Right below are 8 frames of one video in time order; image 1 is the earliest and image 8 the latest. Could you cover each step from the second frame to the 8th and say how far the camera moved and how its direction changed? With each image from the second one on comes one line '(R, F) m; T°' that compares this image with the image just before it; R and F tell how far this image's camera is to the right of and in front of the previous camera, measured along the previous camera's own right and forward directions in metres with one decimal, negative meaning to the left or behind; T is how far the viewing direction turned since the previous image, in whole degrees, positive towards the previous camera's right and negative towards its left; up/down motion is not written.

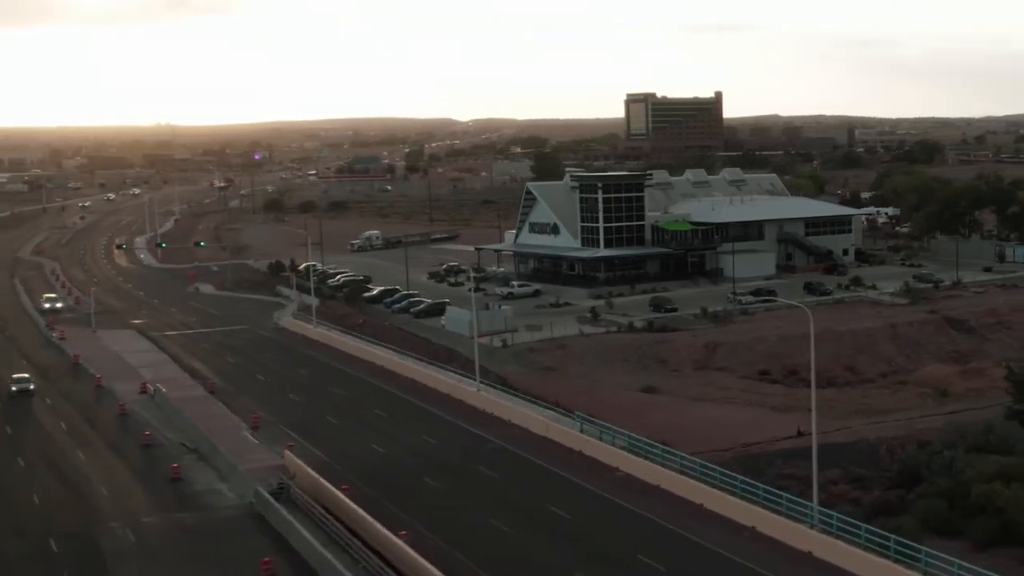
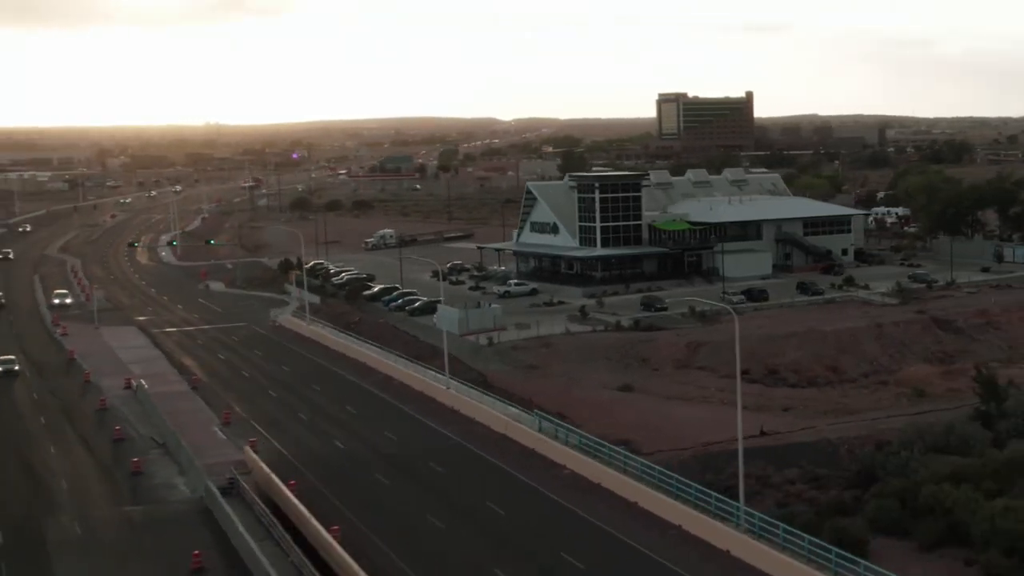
(+1.9, -0.3) m; -2°
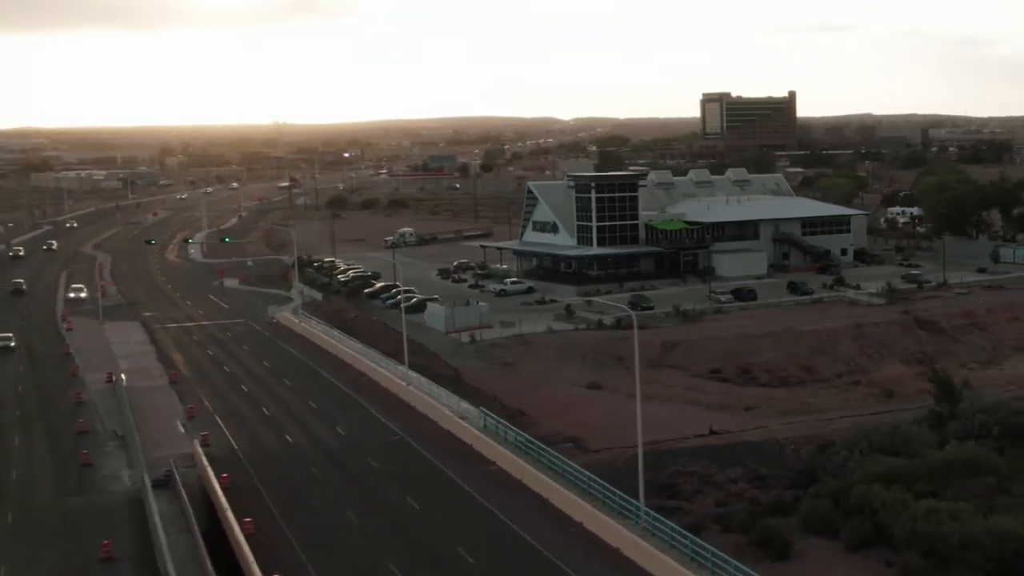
(+2.6, -0.3) m; -3°
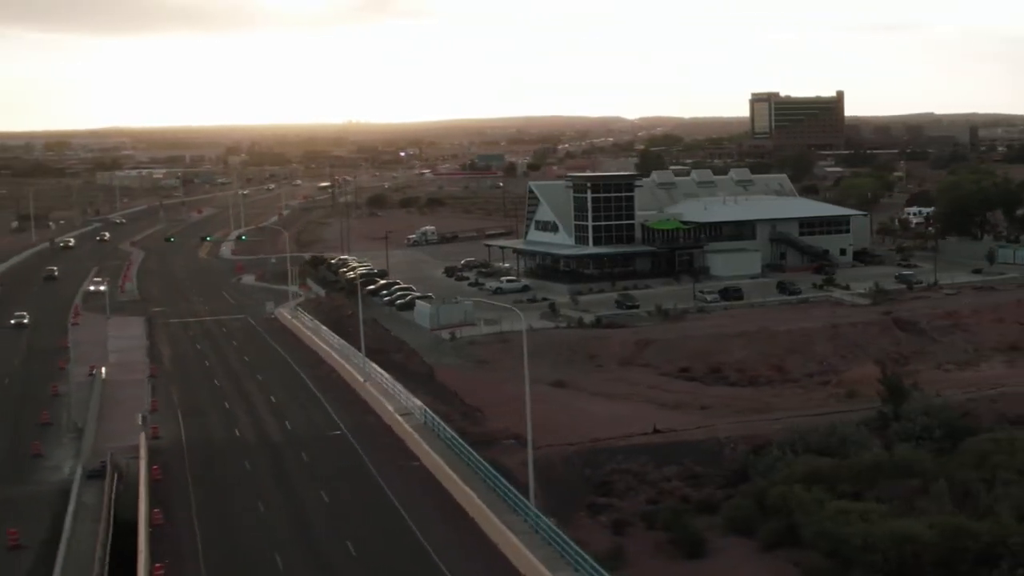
(+2.9, -0.3) m; -3°
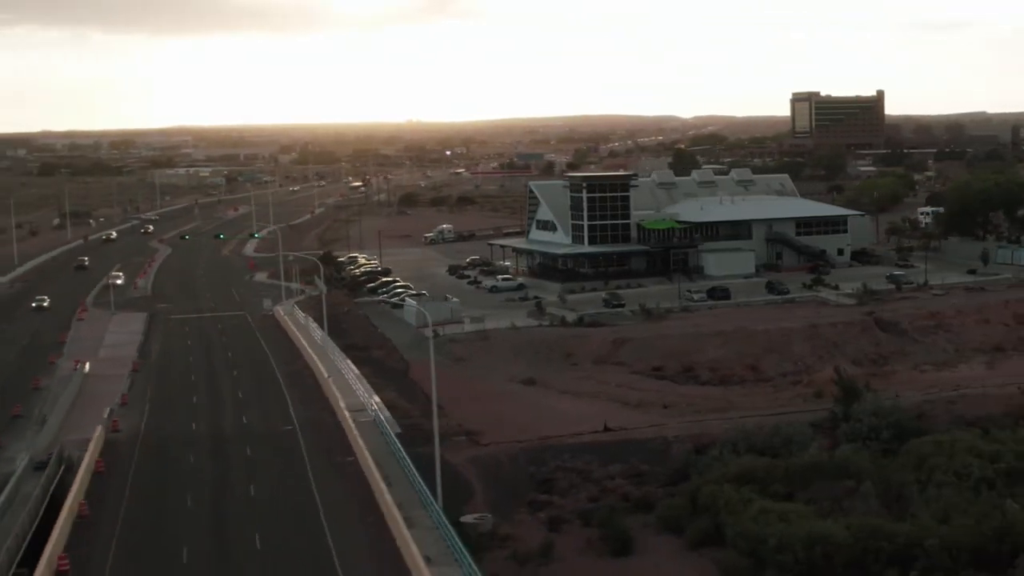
(+2.5, -0.2) m; -3°
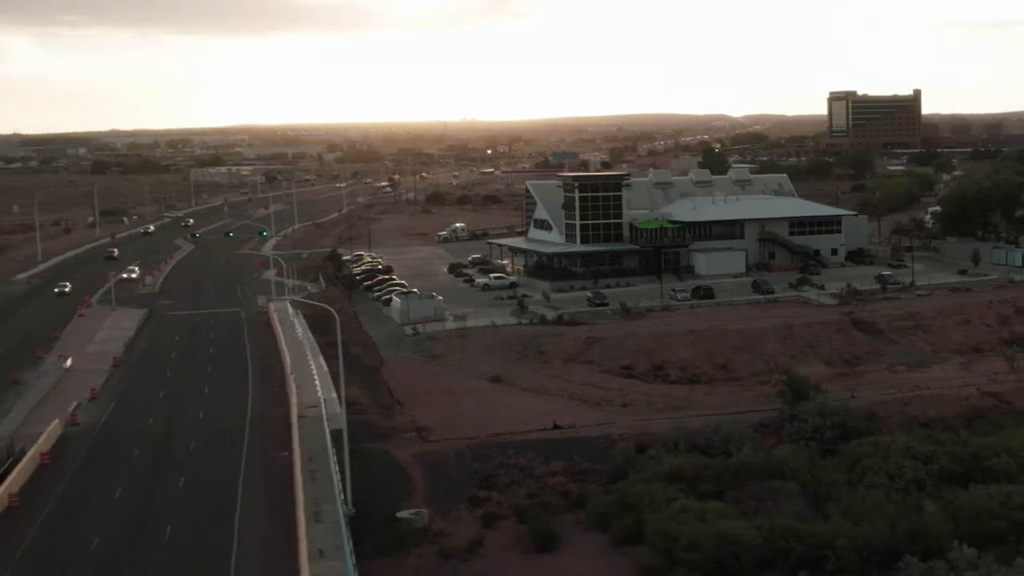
(+2.4, -0.1) m; -3°
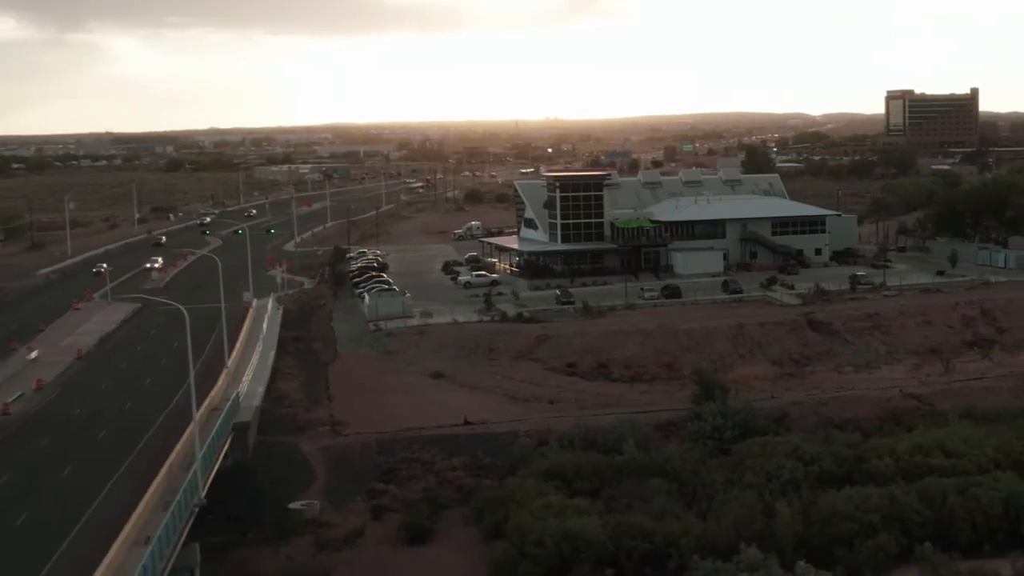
(+3.9, 0.0) m; -4°
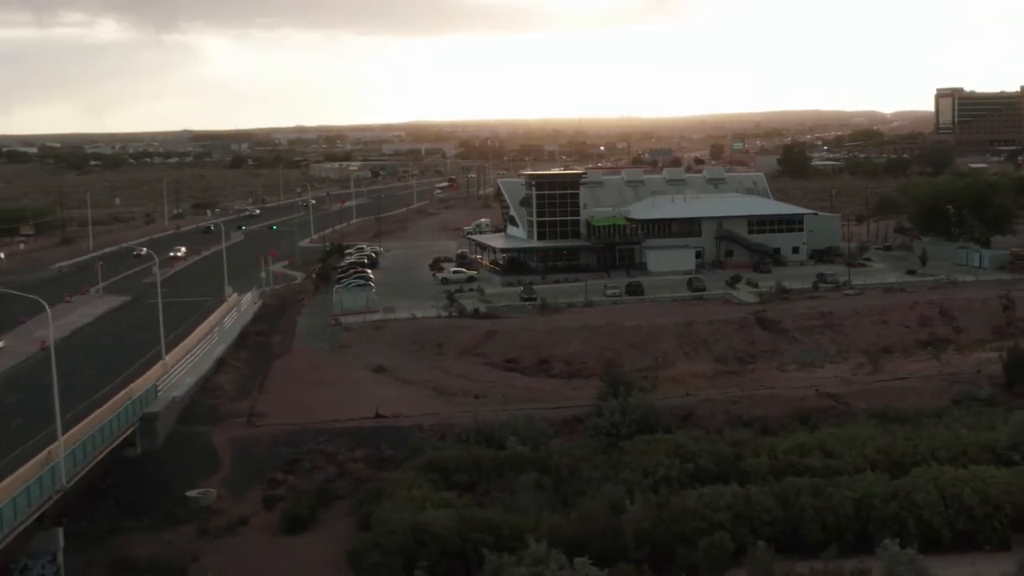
(+3.7, 0.0) m; -4°
